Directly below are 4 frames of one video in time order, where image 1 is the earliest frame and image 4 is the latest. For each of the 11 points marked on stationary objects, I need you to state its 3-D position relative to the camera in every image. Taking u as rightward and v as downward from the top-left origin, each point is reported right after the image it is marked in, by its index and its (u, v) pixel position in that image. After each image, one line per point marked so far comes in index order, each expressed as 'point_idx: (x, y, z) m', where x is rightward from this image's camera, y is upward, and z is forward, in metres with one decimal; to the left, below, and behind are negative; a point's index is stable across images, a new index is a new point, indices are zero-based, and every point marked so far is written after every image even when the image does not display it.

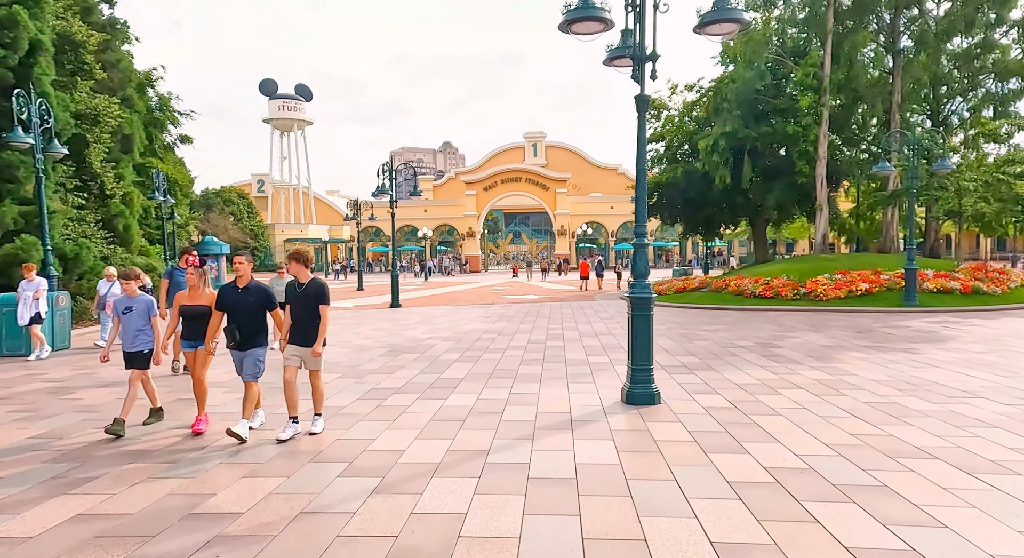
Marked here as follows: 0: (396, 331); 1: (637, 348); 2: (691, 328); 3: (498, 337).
0: (-2.8, -1.3, +13.1) m
1: (+1.4, -0.8, +6.1) m
2: (+4.3, -1.2, +12.9) m
3: (-0.3, -1.3, +11.8) m
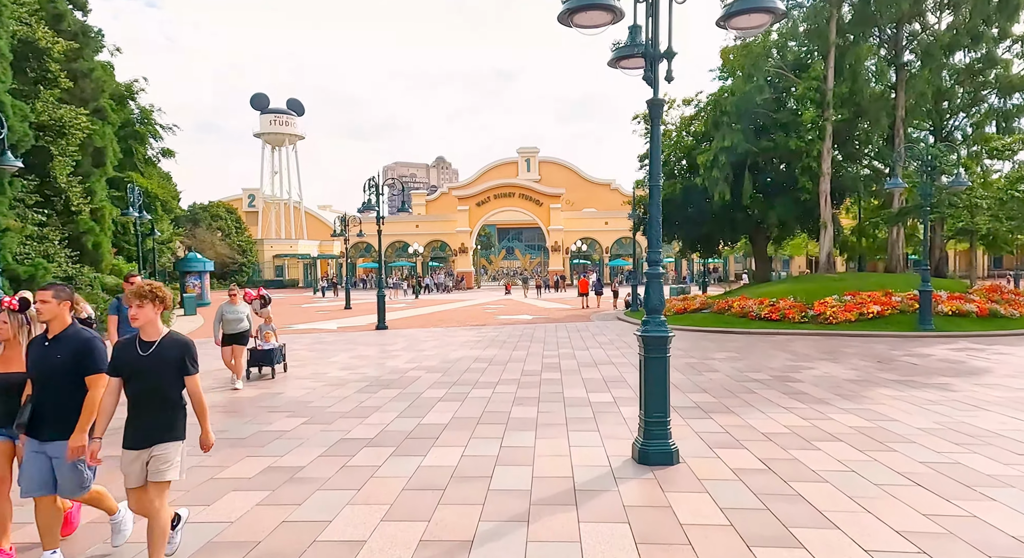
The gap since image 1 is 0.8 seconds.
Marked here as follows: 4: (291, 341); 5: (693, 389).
0: (-3.0, -1.8, +12.1) m
1: (+1.3, -1.1, +5.1) m
2: (+4.1, -1.7, +11.9) m
3: (-0.5, -1.8, +10.8) m
4: (-6.4, -1.8, +15.6) m
5: (+2.8, -1.7, +8.5) m
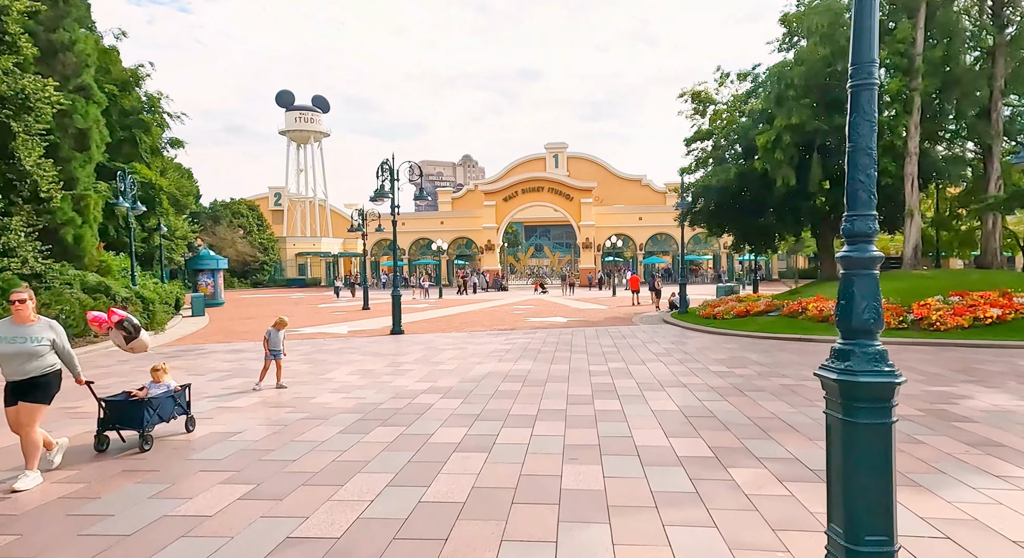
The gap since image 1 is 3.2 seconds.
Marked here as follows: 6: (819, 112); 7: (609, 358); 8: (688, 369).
0: (-2.3, -1.8, +9.8) m
1: (+1.7, -1.1, +2.6) m
2: (+4.8, -1.6, +9.3) m
3: (+0.2, -1.7, +8.4) m
4: (-5.5, -1.8, +13.4) m
5: (+3.3, -1.7, +5.9) m
6: (+10.5, +5.7, +18.5) m
7: (+2.1, -1.7, +11.5) m
8: (+3.3, -1.7, +10.0) m
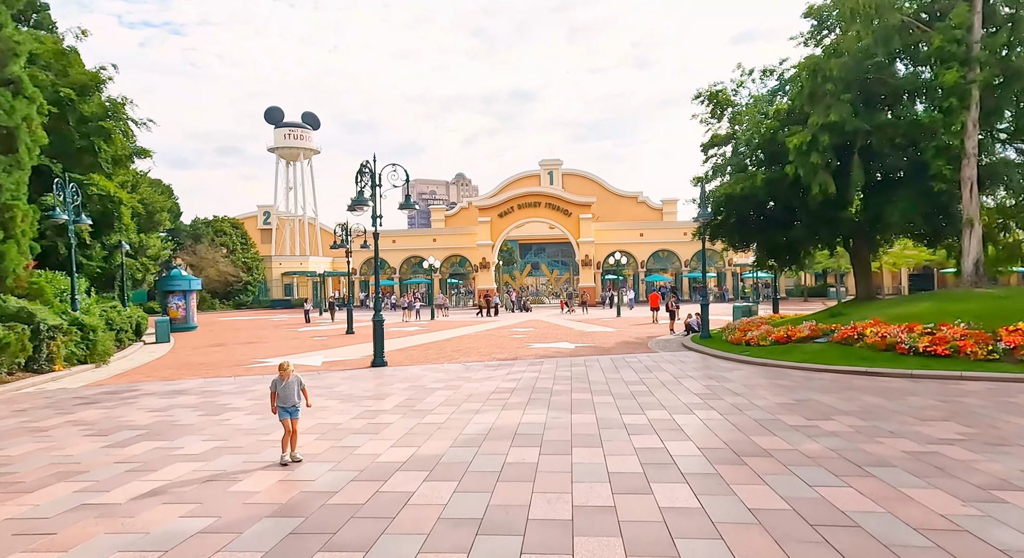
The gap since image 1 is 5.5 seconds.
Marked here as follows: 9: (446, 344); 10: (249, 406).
0: (-2.1, -2.1, +7.3) m
1: (+1.9, -1.1, +0.1) m
2: (+5.0, -1.9, +6.8) m
3: (+0.3, -2.0, +5.9) m
4: (-5.4, -2.3, +10.9) m
5: (+3.5, -1.8, +3.4) m
6: (+10.5, +5.1, +16.4) m
7: (+2.2, -2.1, +9.1) m
8: (+3.4, -2.0, +7.6) m
9: (-2.4, -2.3, +19.5) m
10: (-4.6, -2.2, +9.5) m
